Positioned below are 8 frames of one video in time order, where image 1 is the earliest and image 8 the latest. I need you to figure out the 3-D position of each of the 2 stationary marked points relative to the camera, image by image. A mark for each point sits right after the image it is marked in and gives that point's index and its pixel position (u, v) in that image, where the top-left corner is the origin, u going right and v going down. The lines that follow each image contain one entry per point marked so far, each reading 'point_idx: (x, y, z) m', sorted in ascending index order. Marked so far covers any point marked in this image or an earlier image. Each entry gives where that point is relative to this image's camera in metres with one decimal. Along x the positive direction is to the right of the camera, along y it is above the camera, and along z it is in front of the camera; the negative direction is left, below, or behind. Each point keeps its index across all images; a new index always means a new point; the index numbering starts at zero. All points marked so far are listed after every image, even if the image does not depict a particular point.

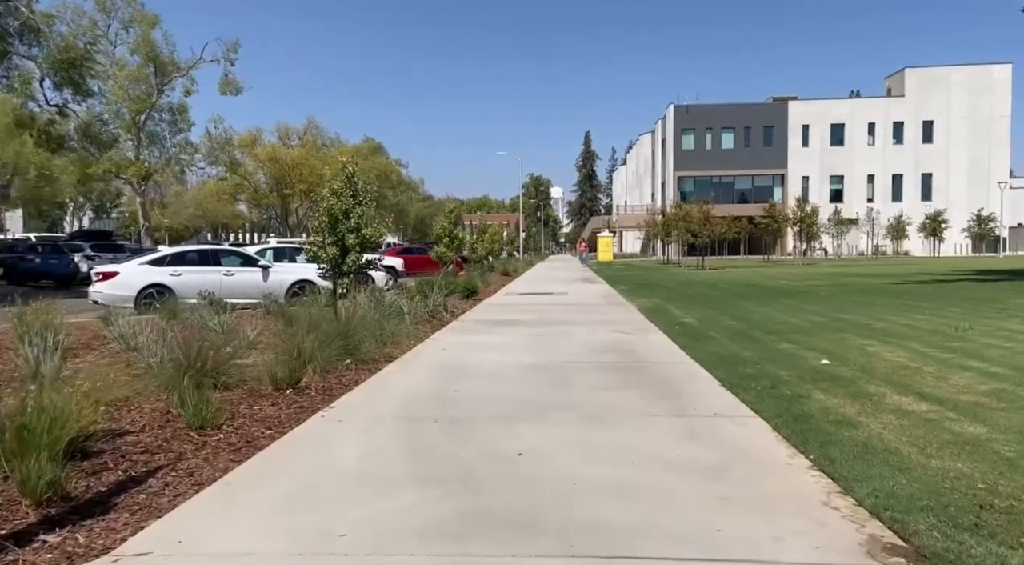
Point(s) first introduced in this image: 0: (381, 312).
0: (-2.3, -0.6, +14.3) m
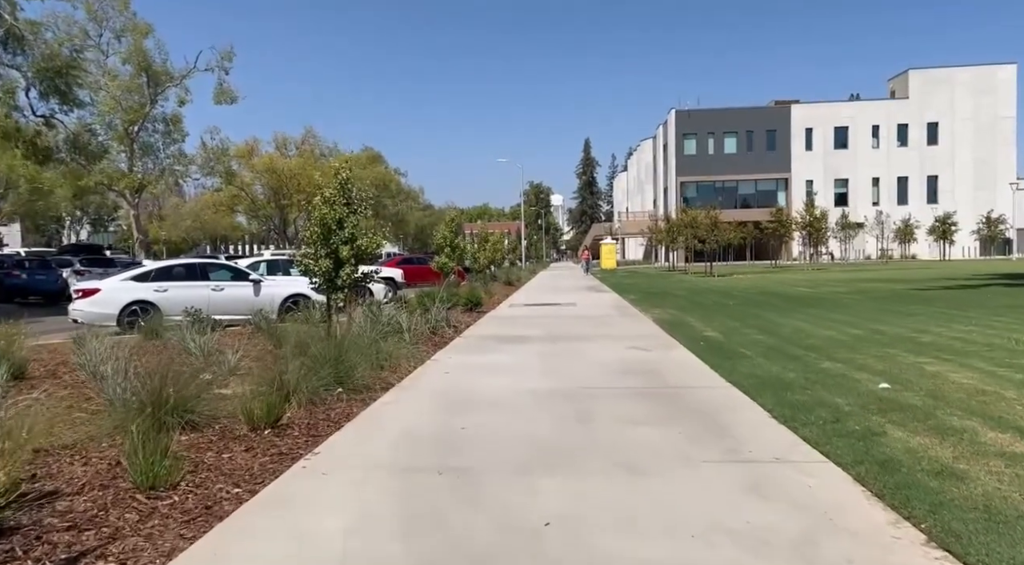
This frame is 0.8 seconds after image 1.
0: (-2.2, -0.8, +13.2) m
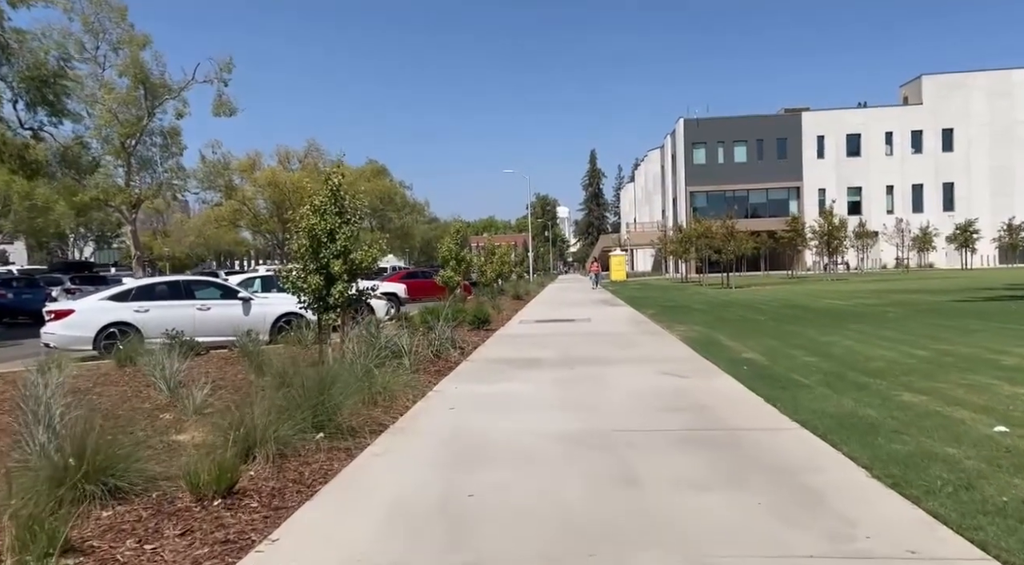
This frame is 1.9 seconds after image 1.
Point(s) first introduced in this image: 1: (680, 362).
0: (-2.0, -1.1, +11.7) m
1: (+2.4, -1.2, +11.3) m
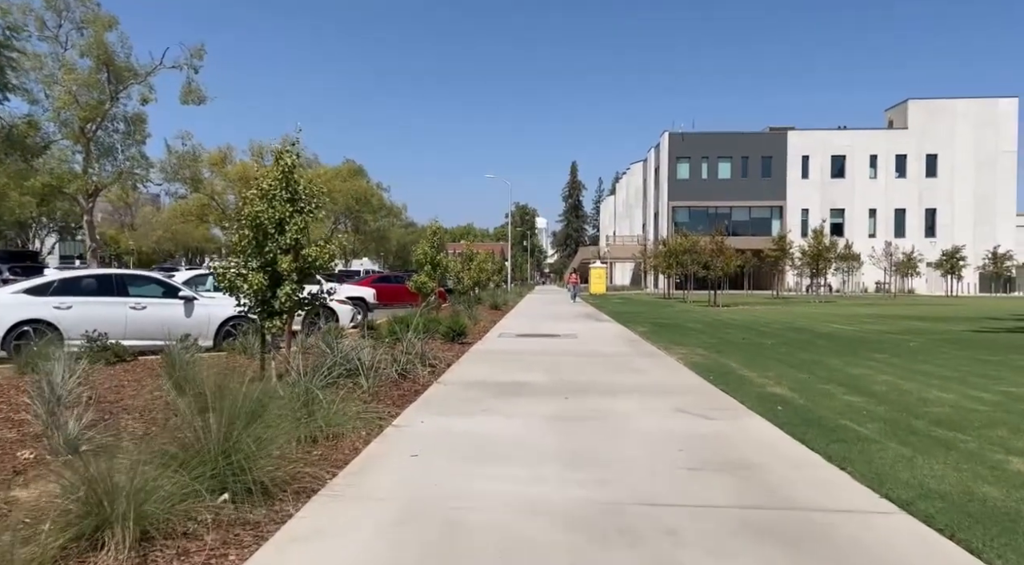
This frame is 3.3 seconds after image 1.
0: (-2.2, -1.1, +9.6) m
1: (+2.2, -1.4, +9.4) m
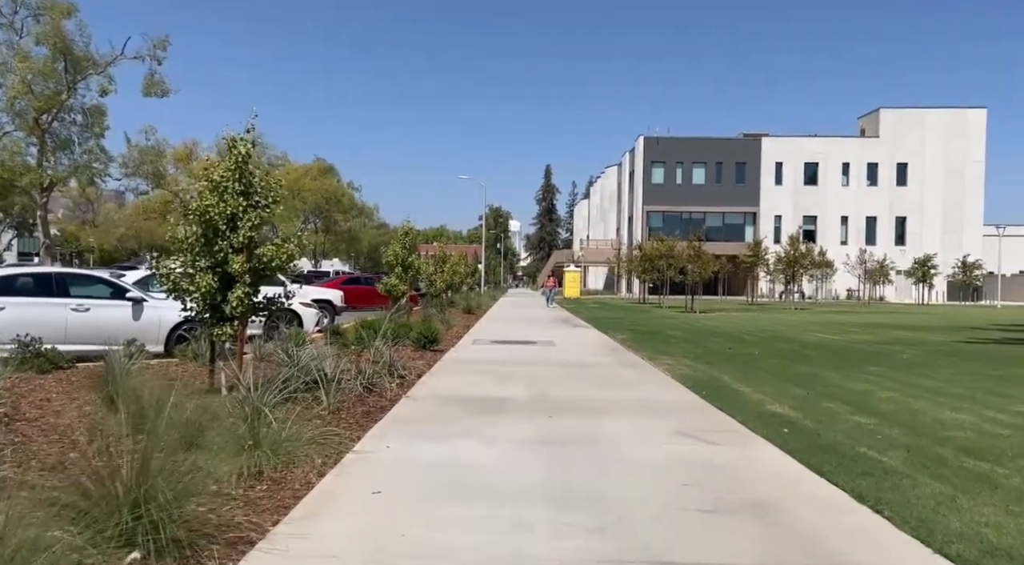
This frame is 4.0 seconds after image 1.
0: (-2.5, -1.2, +8.6) m
1: (+1.9, -1.4, +8.5) m
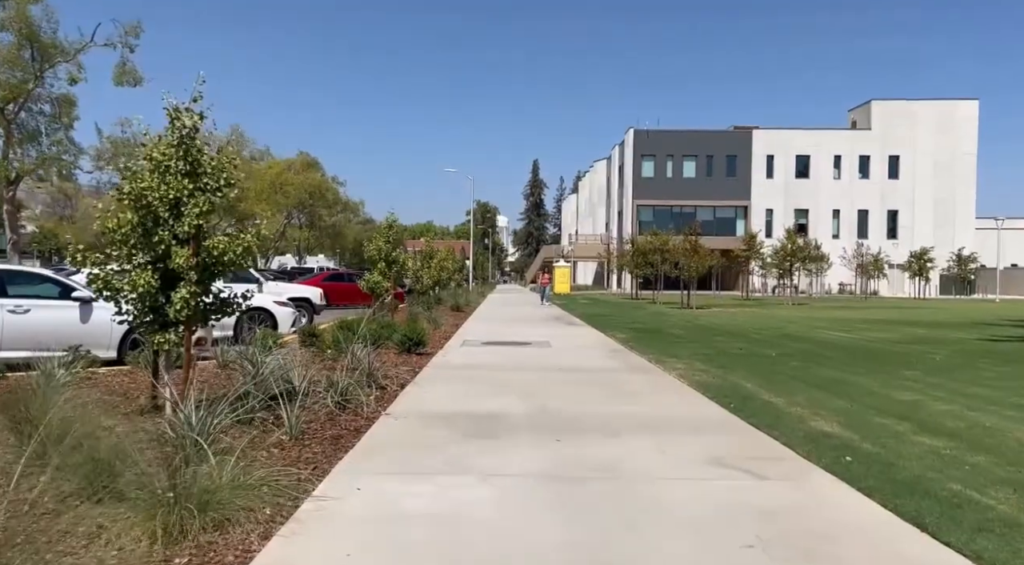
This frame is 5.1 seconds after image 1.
0: (-2.5, -1.1, +7.1) m
1: (+1.9, -1.4, +7.1) m
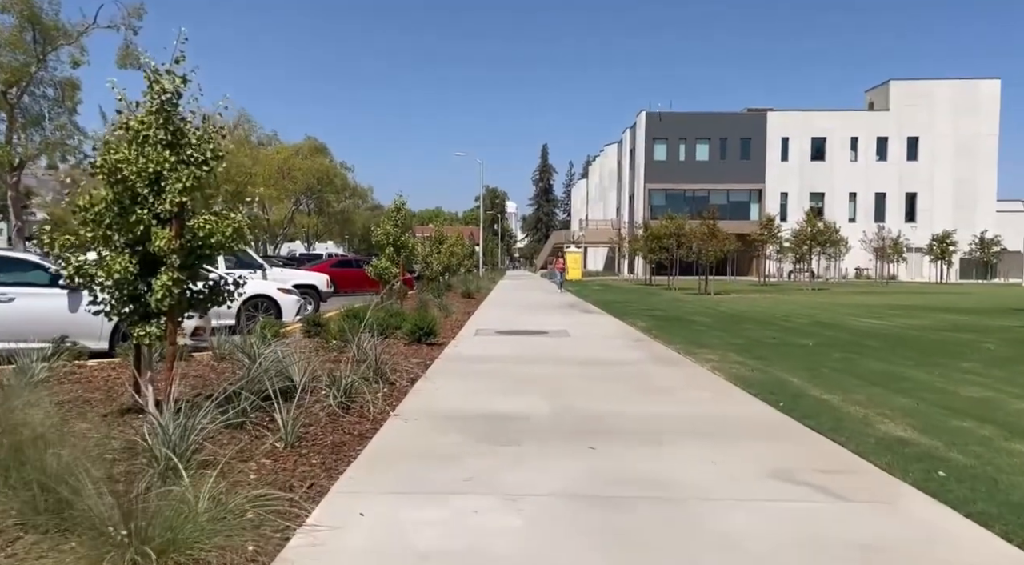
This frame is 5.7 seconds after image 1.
0: (-2.3, -1.0, +6.2) m
1: (+2.2, -1.3, +6.1) m
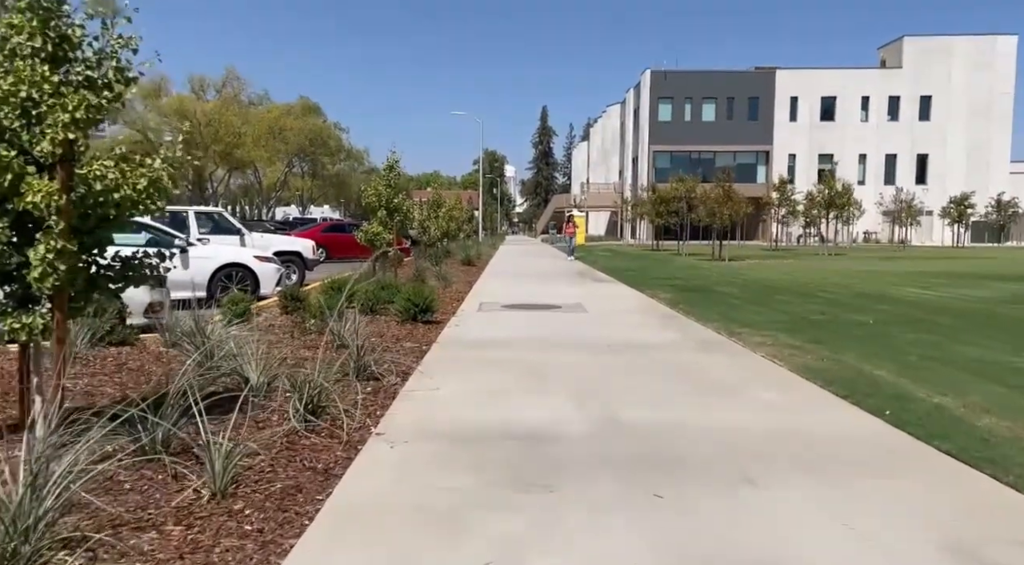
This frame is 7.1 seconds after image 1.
0: (-2.1, -0.9, +4.2) m
1: (+2.3, -1.1, +4.2) m
